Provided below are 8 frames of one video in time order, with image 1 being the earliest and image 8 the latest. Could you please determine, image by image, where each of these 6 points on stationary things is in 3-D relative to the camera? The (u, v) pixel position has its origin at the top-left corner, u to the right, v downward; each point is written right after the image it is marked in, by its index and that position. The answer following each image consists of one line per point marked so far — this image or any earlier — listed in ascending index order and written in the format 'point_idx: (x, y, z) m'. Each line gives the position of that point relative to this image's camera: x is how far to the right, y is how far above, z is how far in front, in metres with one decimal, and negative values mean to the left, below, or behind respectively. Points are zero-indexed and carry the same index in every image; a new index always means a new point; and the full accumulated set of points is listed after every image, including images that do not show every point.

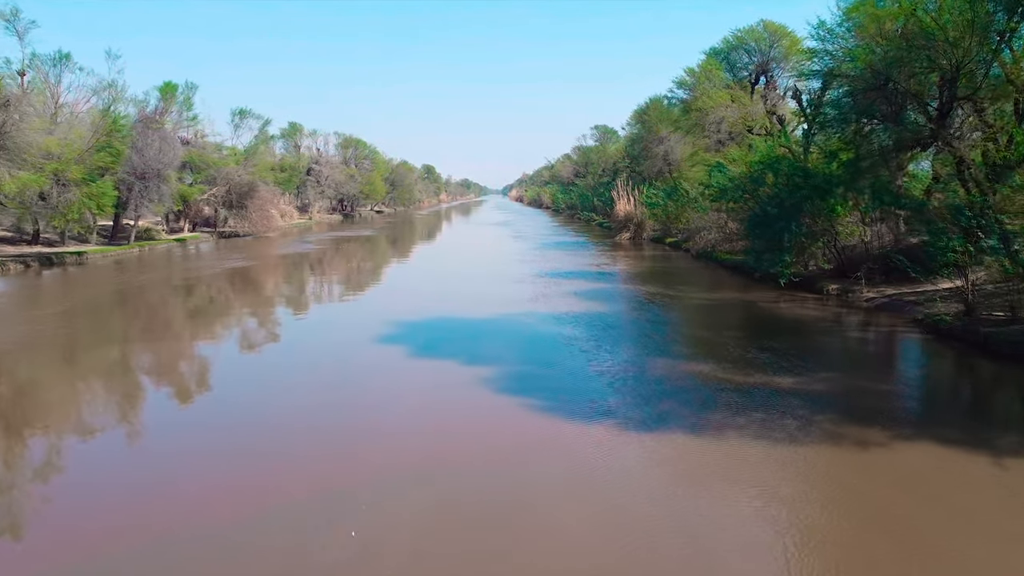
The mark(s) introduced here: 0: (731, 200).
0: (+6.7, +2.6, +19.6) m
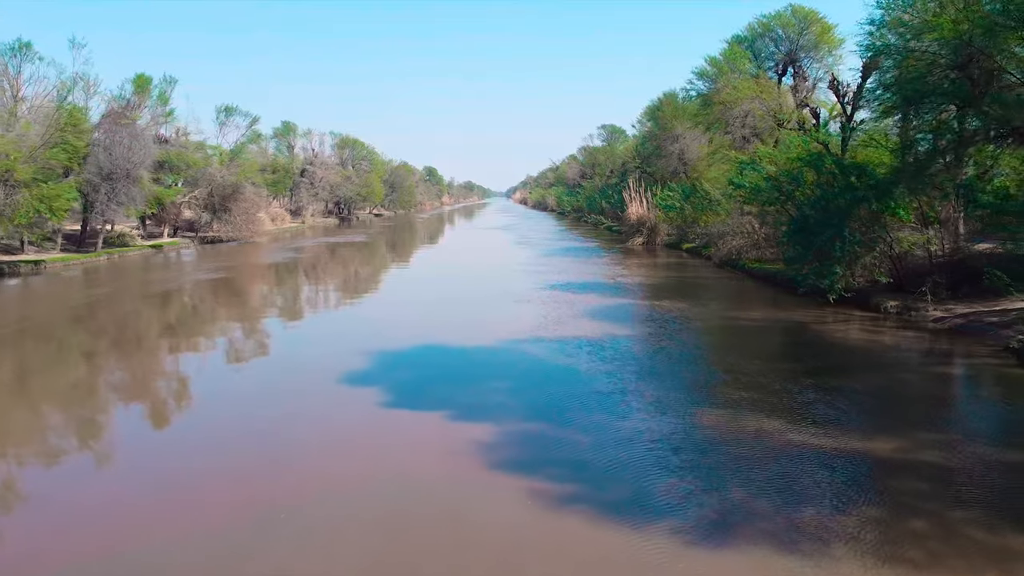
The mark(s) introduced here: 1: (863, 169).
0: (+6.8, +2.2, +17.4) m
1: (+7.6, +2.8, +15.1) m
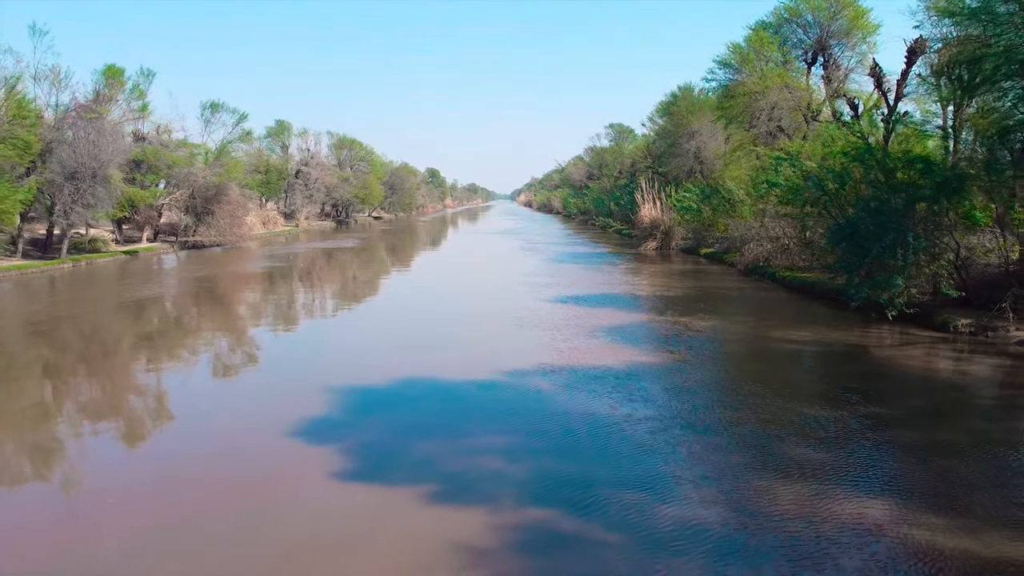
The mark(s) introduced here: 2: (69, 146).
0: (+6.9, +1.9, +15.3) m
1: (+7.6, +2.5, +13.1) m
2: (-13.0, +4.2, +19.3) m
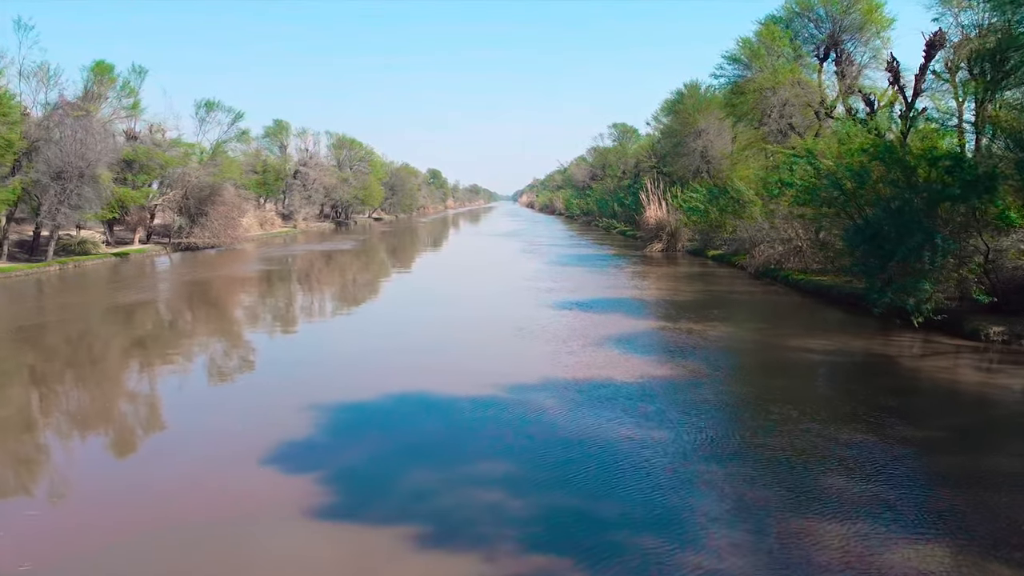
0: (+6.9, +1.8, +14.6) m
1: (+7.7, +2.4, +12.4) m
2: (-13.0, +4.0, +18.7) m
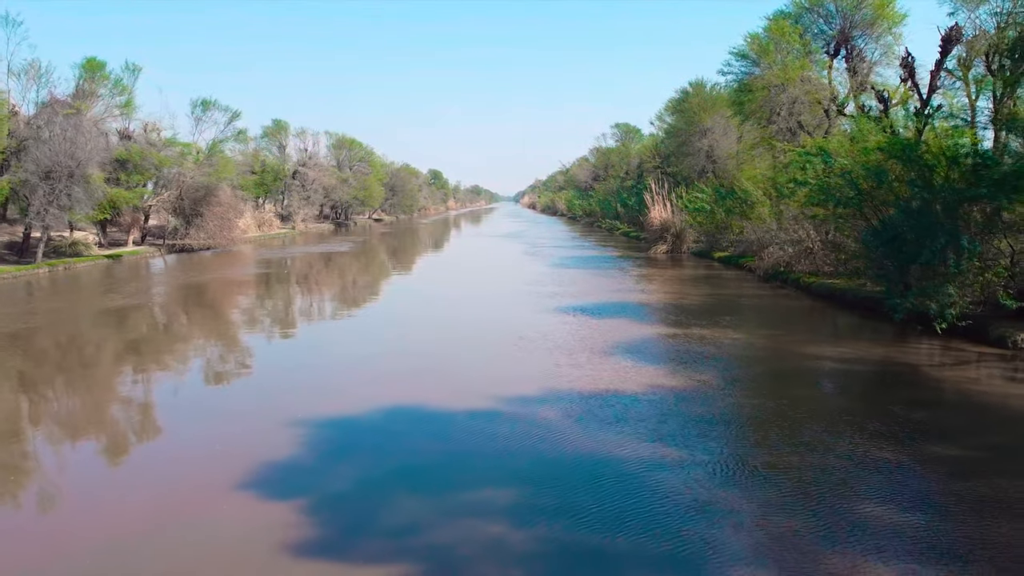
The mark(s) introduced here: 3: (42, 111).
0: (+6.9, +1.8, +14.1) m
1: (+7.7, +2.3, +11.8) m
2: (-12.9, +4.0, +18.2) m
3: (-13.6, +5.1, +19.1) m
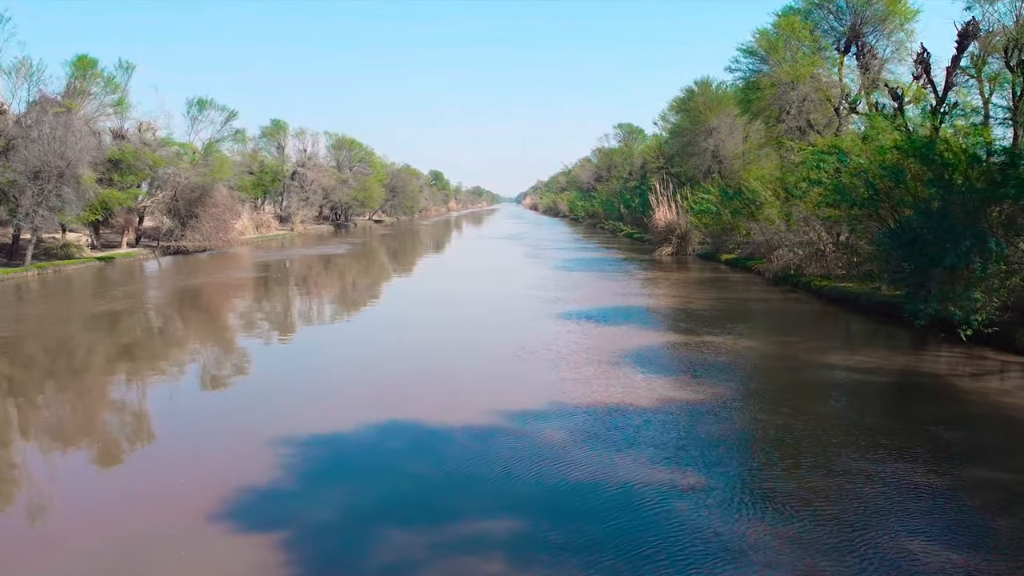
0: (+7.0, +1.7, +13.5) m
1: (+7.7, +2.3, +11.3) m
2: (-12.9, +3.9, +17.7) m
3: (-13.6, +5.0, +18.6) m
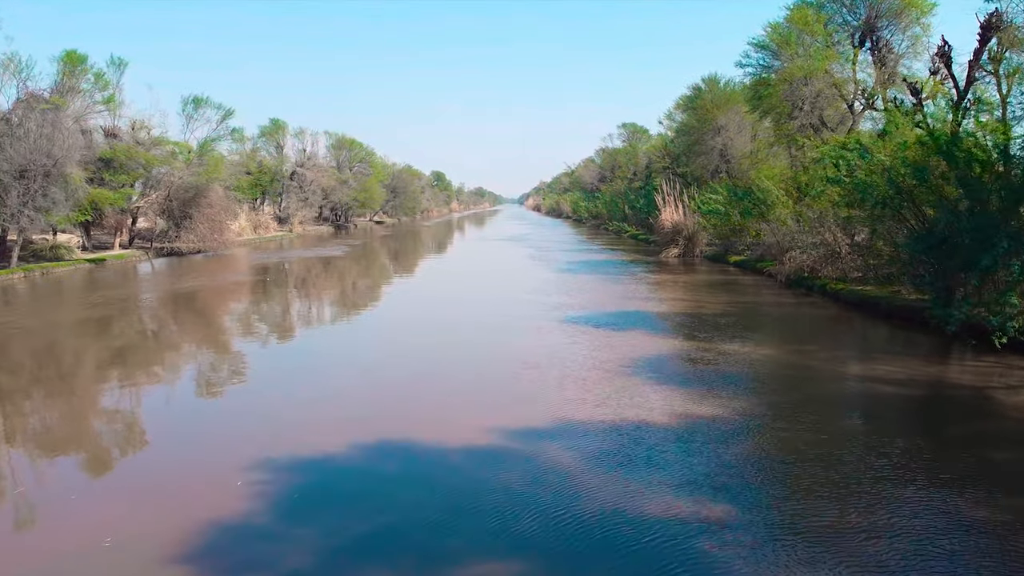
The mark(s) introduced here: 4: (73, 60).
0: (+7.0, +1.6, +12.9) m
1: (+7.8, +2.2, +10.6) m
2: (-12.8, +3.8, +17.1) m
3: (-13.5, +5.0, +18.0) m
4: (-13.2, +6.9, +19.9) m
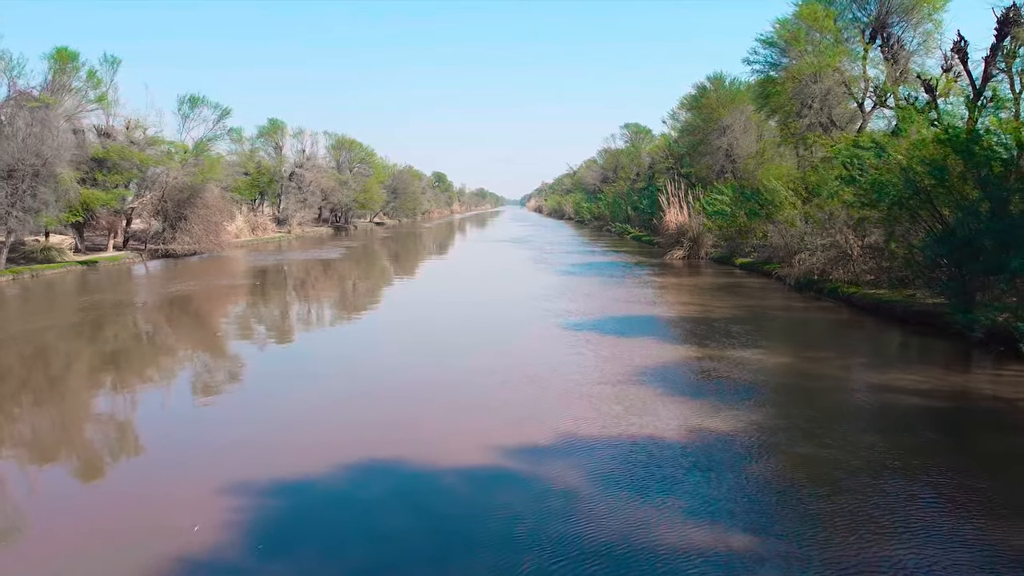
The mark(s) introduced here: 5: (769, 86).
0: (+7.1, +1.5, +12.4) m
1: (+7.8, +2.1, +10.1) m
2: (-12.8, +3.7, +16.7) m
3: (-13.4, +4.9, +17.6) m
4: (-13.2, +6.8, +19.5) m
5: (+7.7, +6.1, +19.9) m
